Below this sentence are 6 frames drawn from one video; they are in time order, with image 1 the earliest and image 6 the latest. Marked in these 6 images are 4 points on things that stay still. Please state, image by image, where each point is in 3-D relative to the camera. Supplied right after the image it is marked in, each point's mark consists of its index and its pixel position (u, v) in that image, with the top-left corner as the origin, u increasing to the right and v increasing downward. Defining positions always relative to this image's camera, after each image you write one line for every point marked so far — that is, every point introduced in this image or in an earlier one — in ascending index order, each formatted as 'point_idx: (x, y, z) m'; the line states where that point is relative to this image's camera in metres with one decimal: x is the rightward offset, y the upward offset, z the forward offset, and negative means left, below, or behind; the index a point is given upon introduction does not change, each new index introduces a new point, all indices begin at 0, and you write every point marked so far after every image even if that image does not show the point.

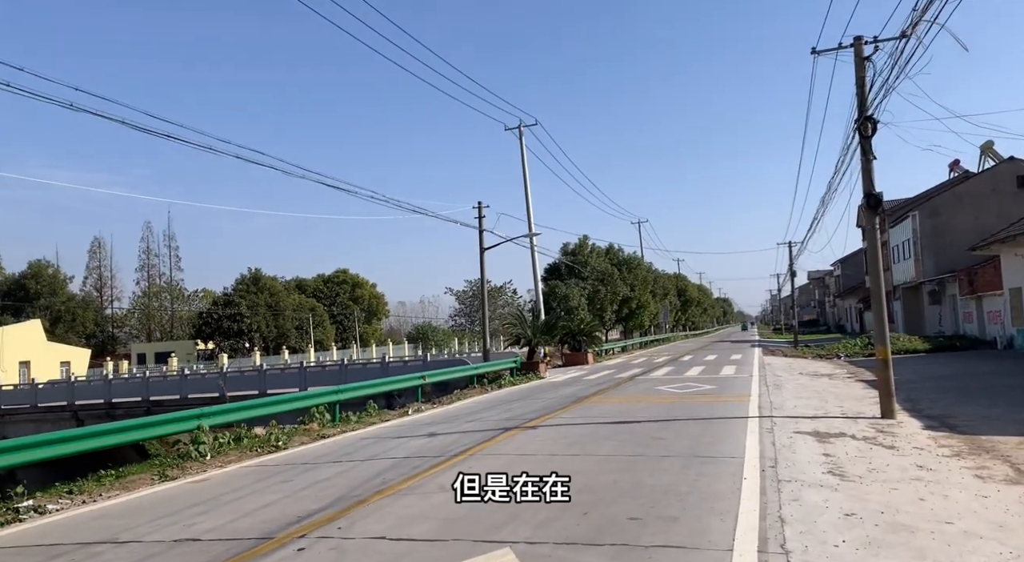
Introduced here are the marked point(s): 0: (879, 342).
0: (+6.7, -1.1, +13.2) m
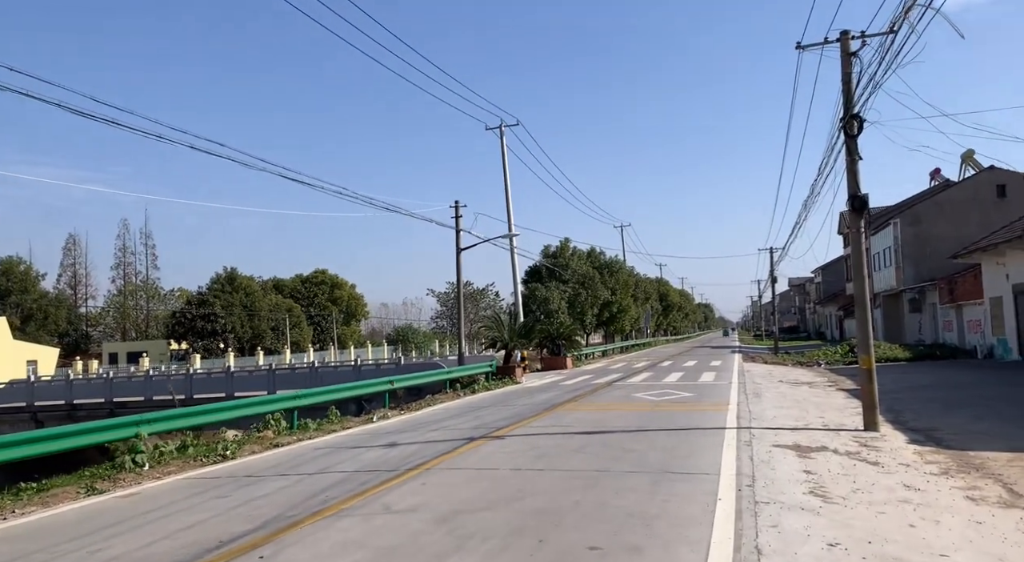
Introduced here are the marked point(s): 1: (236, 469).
0: (+6.2, -1.2, +12.6) m
1: (-4.0, -2.7, +10.3) m
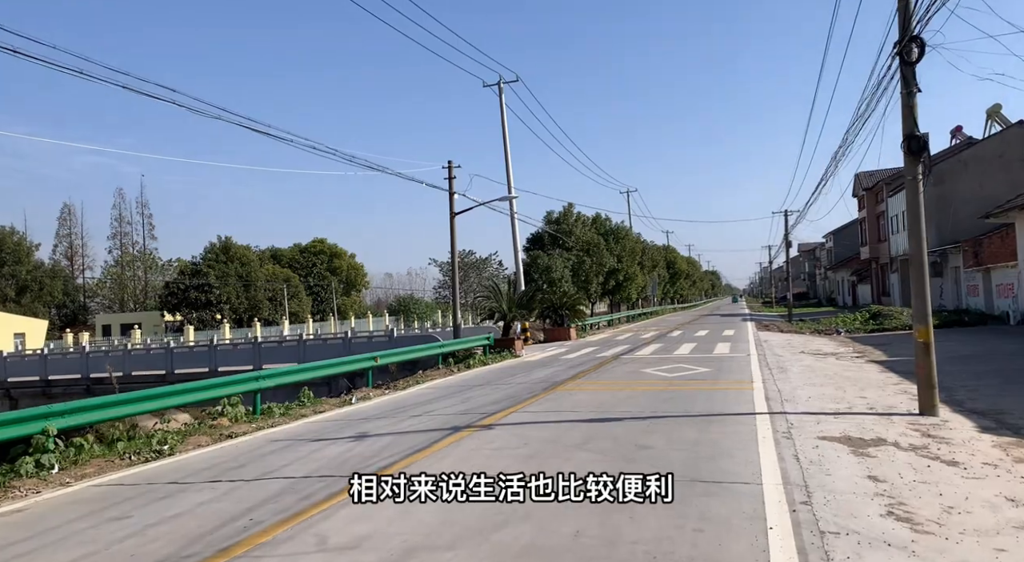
0: (+6.0, -0.6, +10.6) m
1: (-4.1, -2.3, +8.5) m
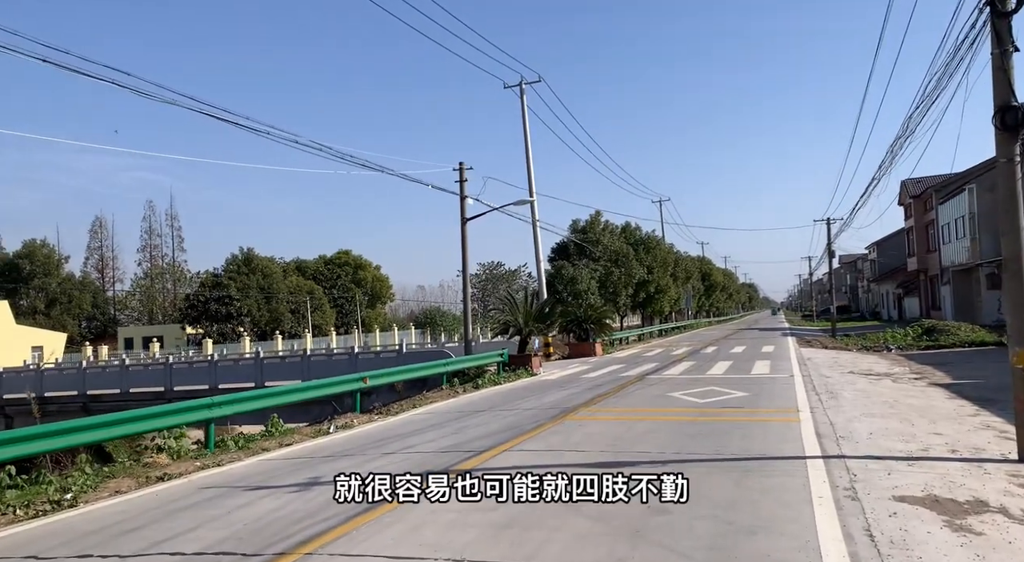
0: (+5.9, -0.7, +8.3) m
1: (-4.4, -2.3, +6.6) m
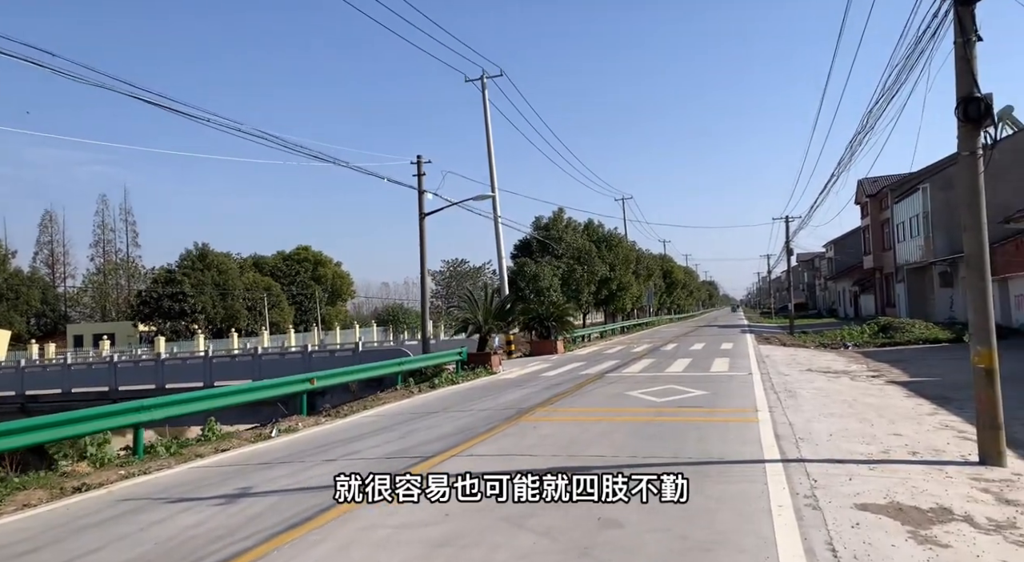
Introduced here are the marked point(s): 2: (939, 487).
0: (+5.3, -0.7, +8.1) m
1: (-4.9, -2.3, +5.9) m
2: (+4.2, -2.0, +7.1) m
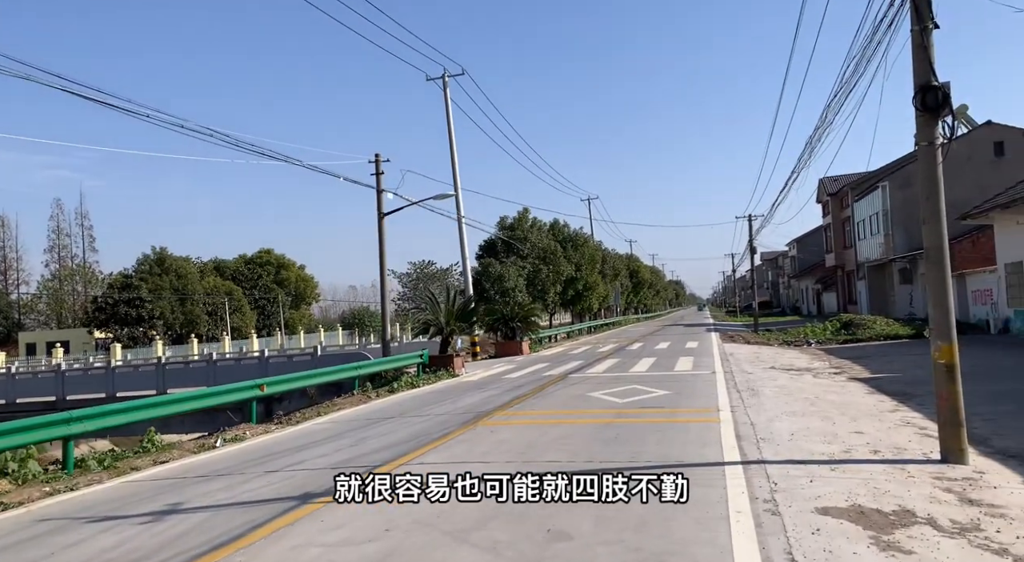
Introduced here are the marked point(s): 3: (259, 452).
0: (+4.7, -0.6, +7.9) m
1: (-5.3, -2.3, +5.3) m
2: (+3.7, -2.0, +6.9) m
3: (-3.6, -2.4, +10.2) m
